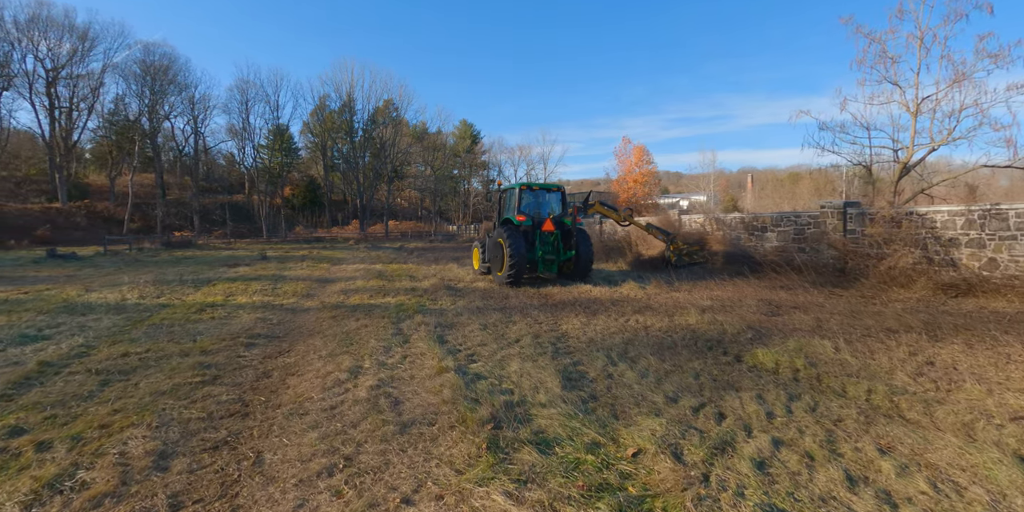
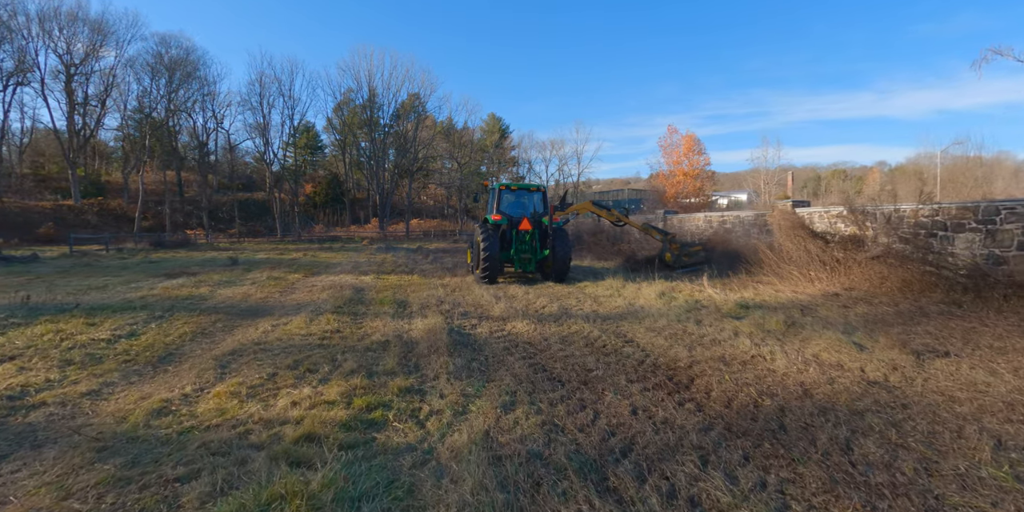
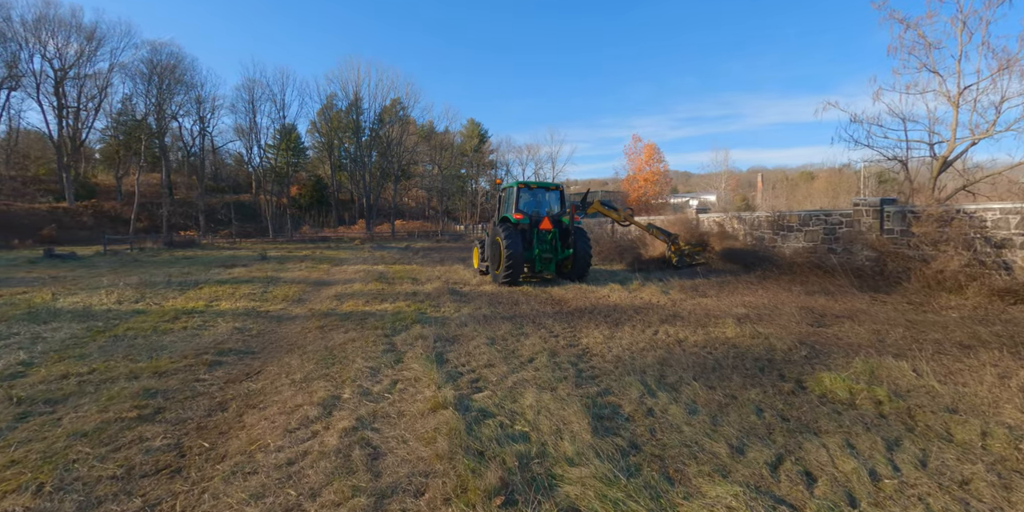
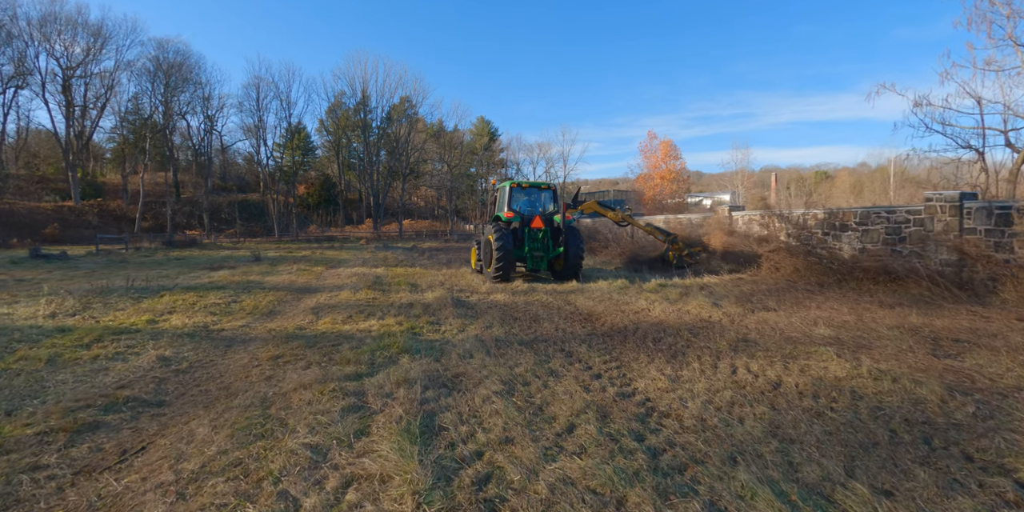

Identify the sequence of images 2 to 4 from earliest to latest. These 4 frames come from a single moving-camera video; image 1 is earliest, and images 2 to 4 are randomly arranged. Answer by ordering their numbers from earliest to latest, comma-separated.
3, 4, 2
